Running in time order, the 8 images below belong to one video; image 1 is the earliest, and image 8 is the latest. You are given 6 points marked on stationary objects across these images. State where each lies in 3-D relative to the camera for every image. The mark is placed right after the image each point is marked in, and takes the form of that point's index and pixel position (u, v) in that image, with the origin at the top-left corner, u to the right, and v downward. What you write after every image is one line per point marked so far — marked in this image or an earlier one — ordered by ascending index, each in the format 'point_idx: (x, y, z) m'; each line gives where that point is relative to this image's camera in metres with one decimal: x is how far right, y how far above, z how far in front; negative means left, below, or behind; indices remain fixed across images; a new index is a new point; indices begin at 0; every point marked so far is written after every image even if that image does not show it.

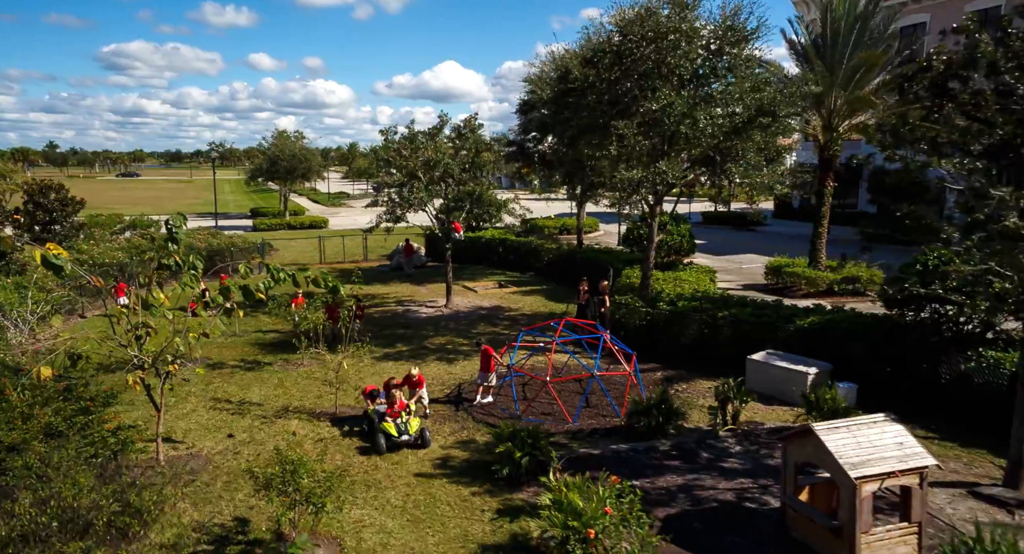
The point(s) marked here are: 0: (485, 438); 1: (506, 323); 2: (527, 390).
0: (-0.4, -2.2, +9.4) m
1: (-0.1, -1.2, +17.1) m
2: (+0.3, -1.9, +11.0) m
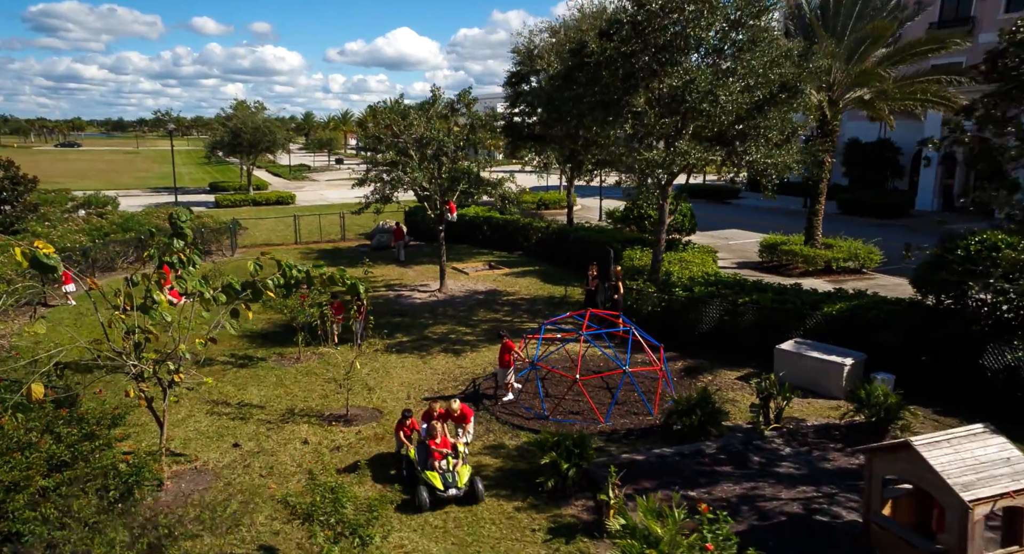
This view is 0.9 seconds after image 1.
0: (0.0, -2.2, +8.8) m
1: (-0.1, -0.8, +16.5) m
2: (+0.6, -1.7, +10.4) m
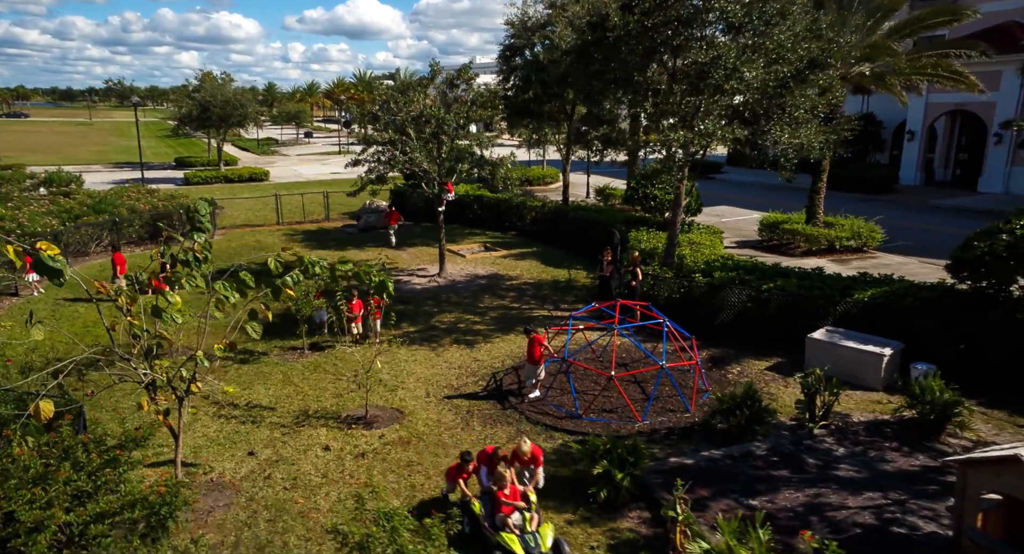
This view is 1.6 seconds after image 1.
0: (+0.5, -2.1, +8.4) m
1: (0.0, -0.4, +16.0) m
2: (+1.0, -1.6, +10.0) m
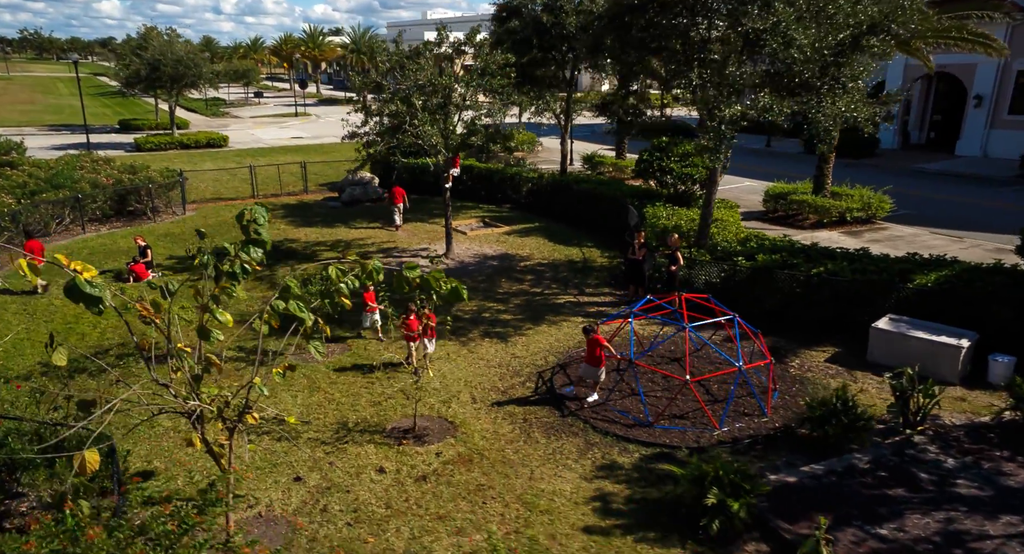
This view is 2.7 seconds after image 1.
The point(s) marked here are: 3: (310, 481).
0: (+1.3, -2.1, +7.7) m
1: (+0.4, 0.0, +15.1) m
2: (+1.7, -1.5, +9.3) m
3: (-2.2, -2.2, +7.5) m
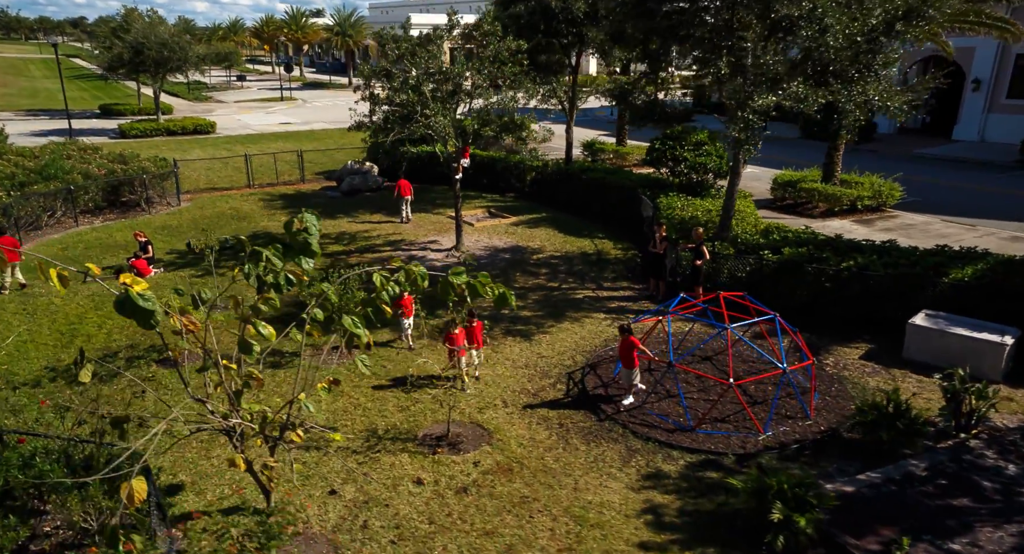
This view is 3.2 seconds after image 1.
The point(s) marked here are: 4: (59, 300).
0: (+1.8, -2.1, +7.4) m
1: (+0.7, +0.1, +14.8) m
2: (+2.1, -1.5, +9.0) m
3: (-1.8, -2.3, +7.2) m
4: (-9.1, -0.5, +13.8) m
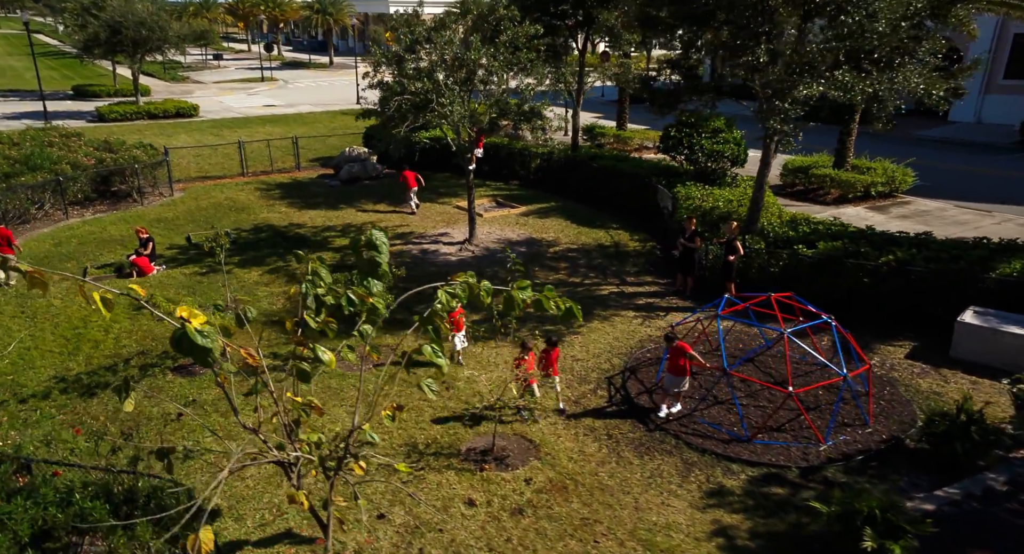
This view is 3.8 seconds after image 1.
0: (+2.4, -2.2, +7.1) m
1: (+1.1, +0.2, +14.4) m
2: (+2.7, -1.5, +8.7) m
3: (-1.2, -2.4, +6.8) m
4: (-8.7, -0.5, +13.1) m
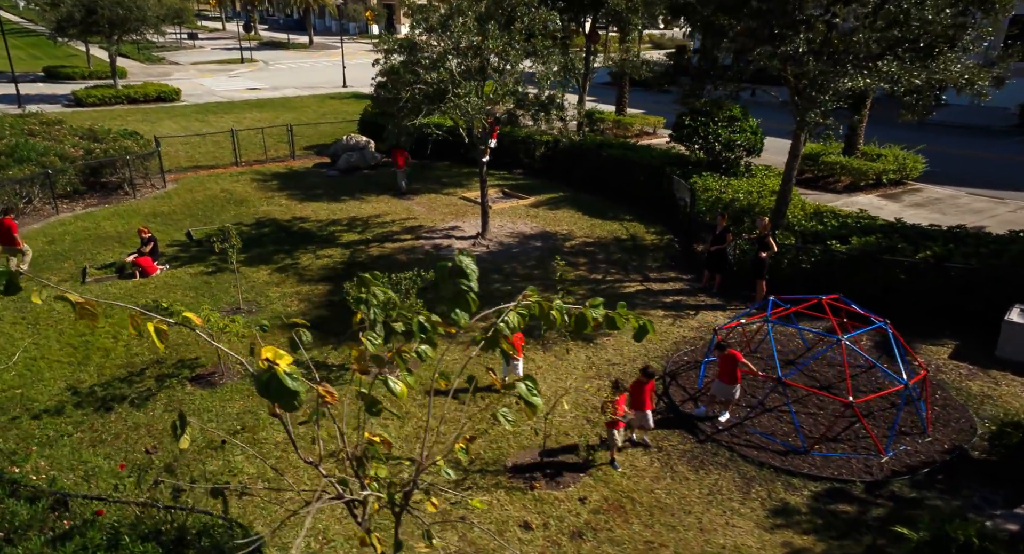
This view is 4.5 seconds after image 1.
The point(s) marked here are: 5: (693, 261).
0: (+2.9, -2.3, +6.8) m
1: (+1.5, +0.3, +14.0) m
2: (+3.2, -1.5, +8.4) m
3: (-0.6, -2.6, +6.5) m
4: (-8.3, -0.5, +12.6) m
5: (+3.7, +0.3, +13.9) m
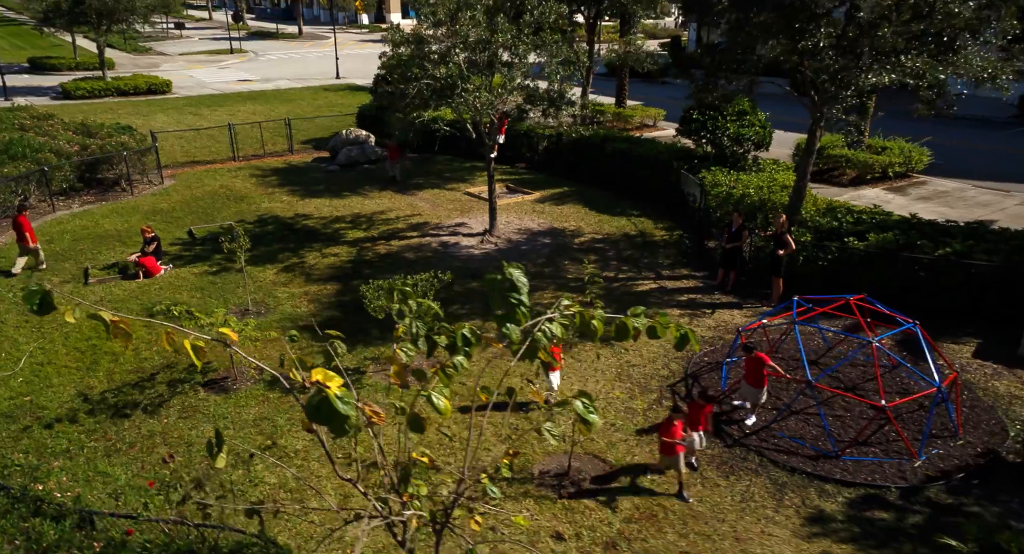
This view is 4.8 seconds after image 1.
0: (+3.2, -2.3, +6.7) m
1: (+1.7, +0.4, +13.9) m
2: (+3.5, -1.5, +8.3) m
3: (-0.3, -2.6, +6.3) m
4: (-8.0, -0.6, +12.3) m
5: (+3.9, +0.4, +13.8) m
